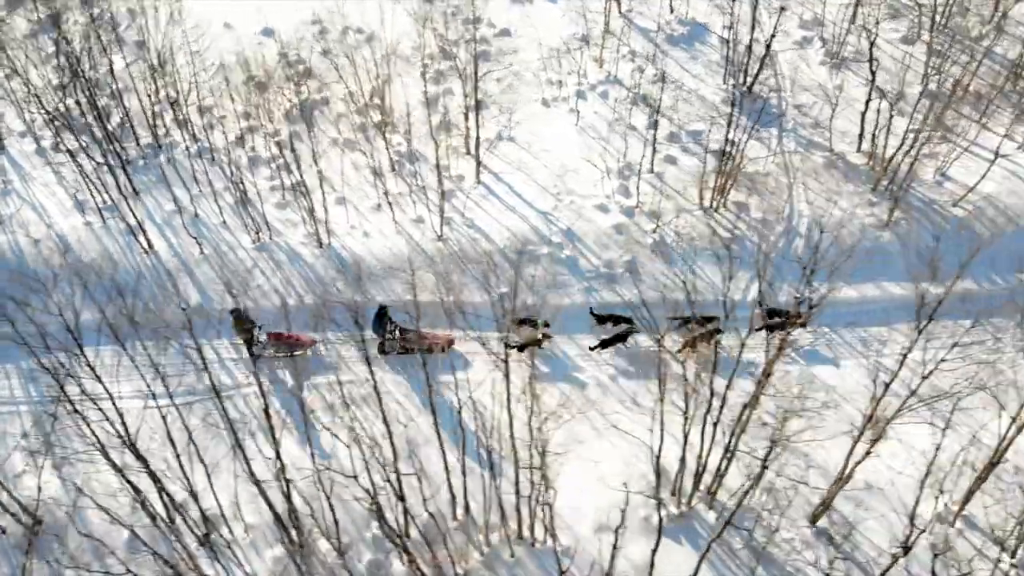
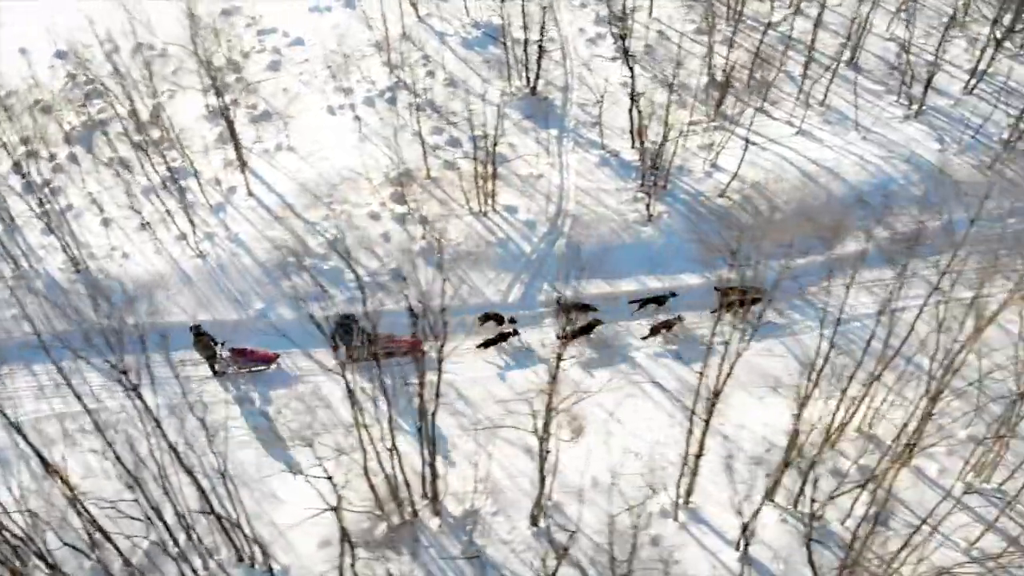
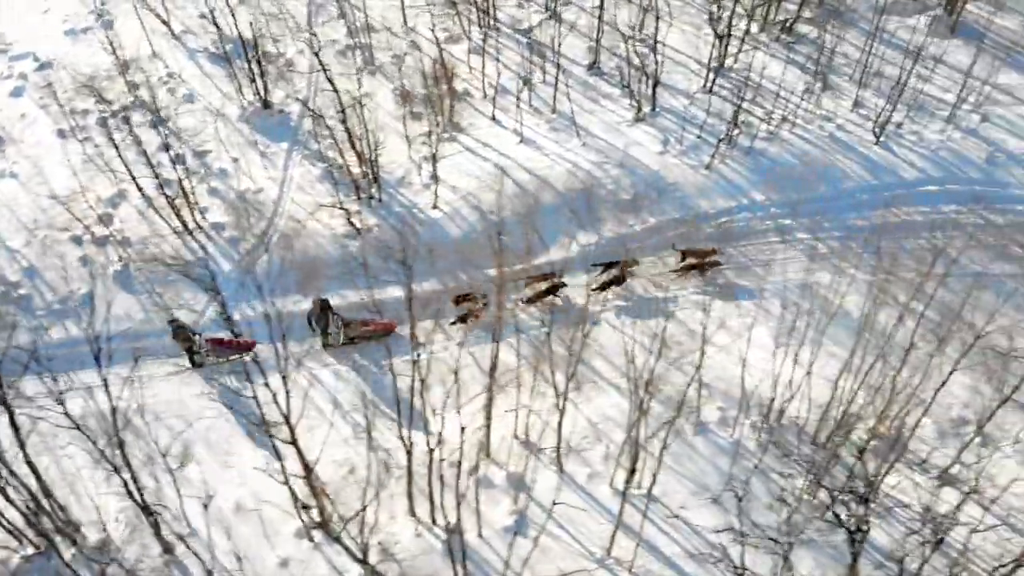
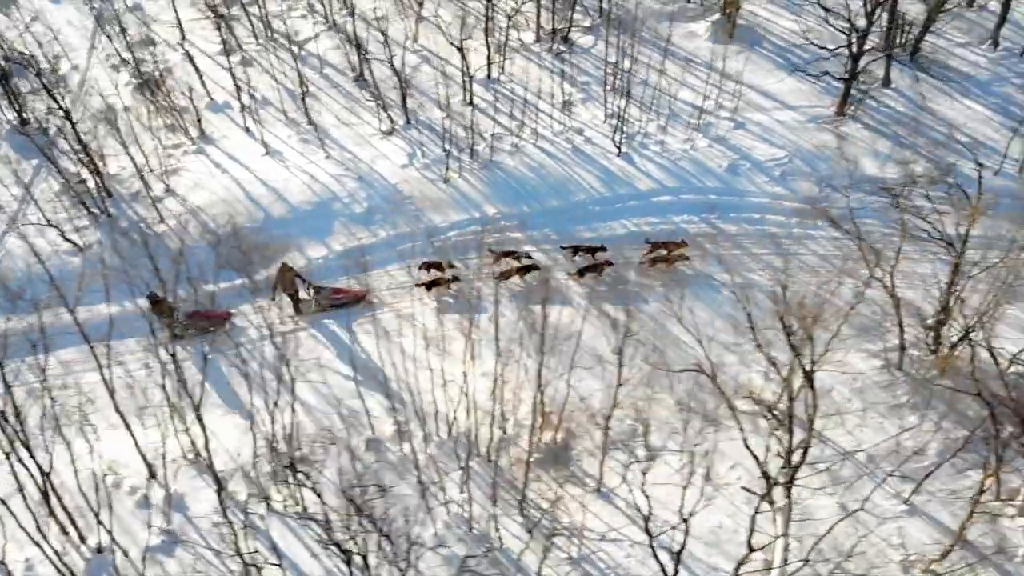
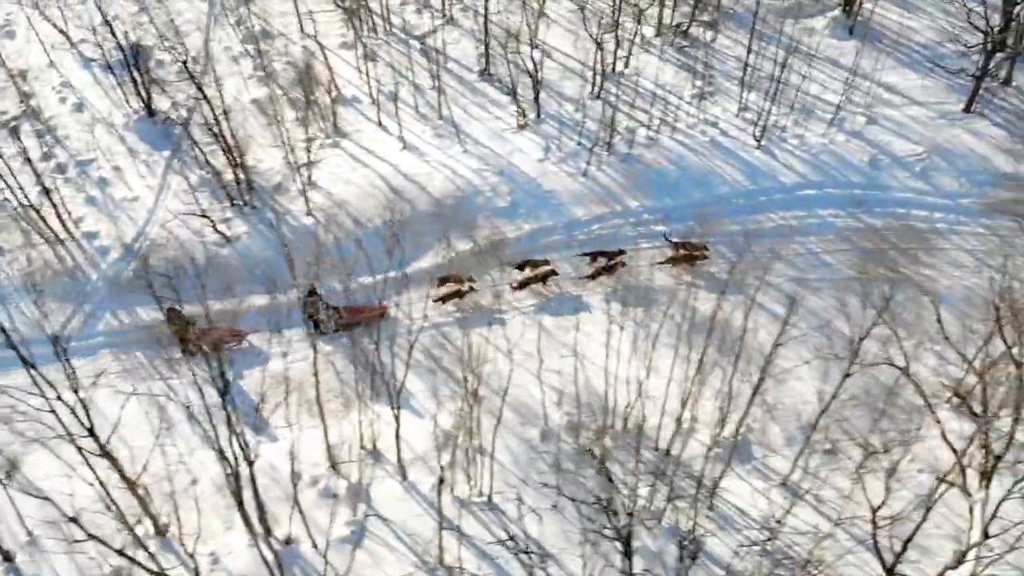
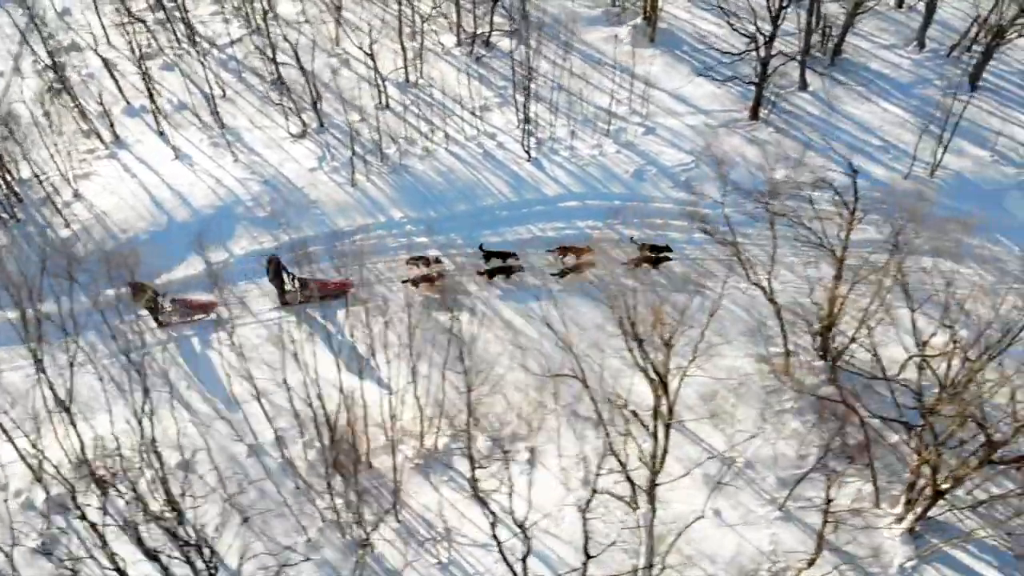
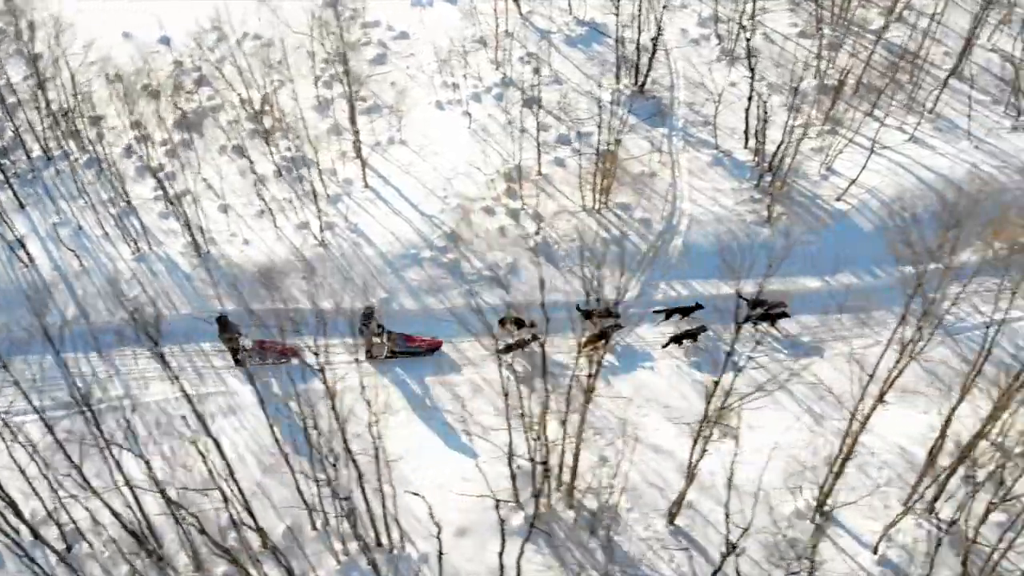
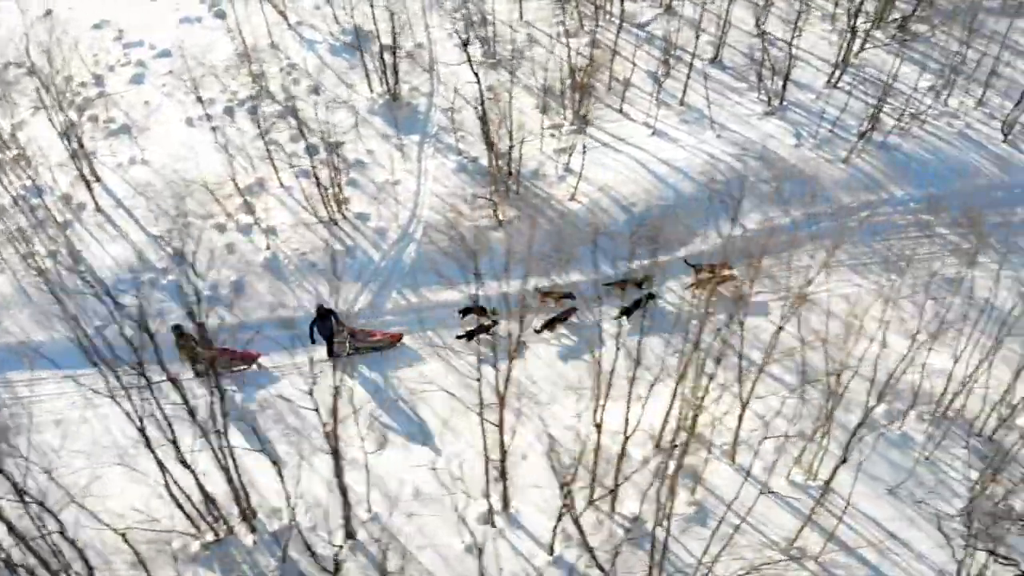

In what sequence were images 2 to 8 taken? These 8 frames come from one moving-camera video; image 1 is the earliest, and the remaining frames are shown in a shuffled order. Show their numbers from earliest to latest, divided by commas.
7, 2, 8, 3, 5, 4, 6
